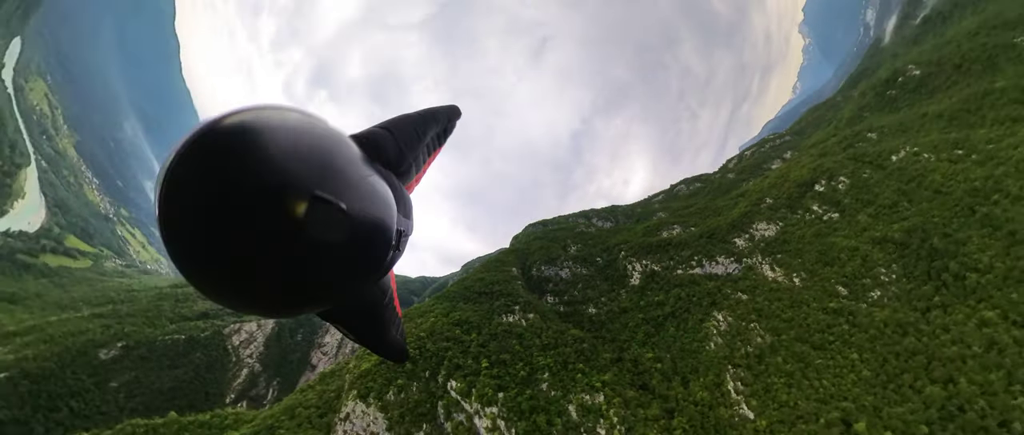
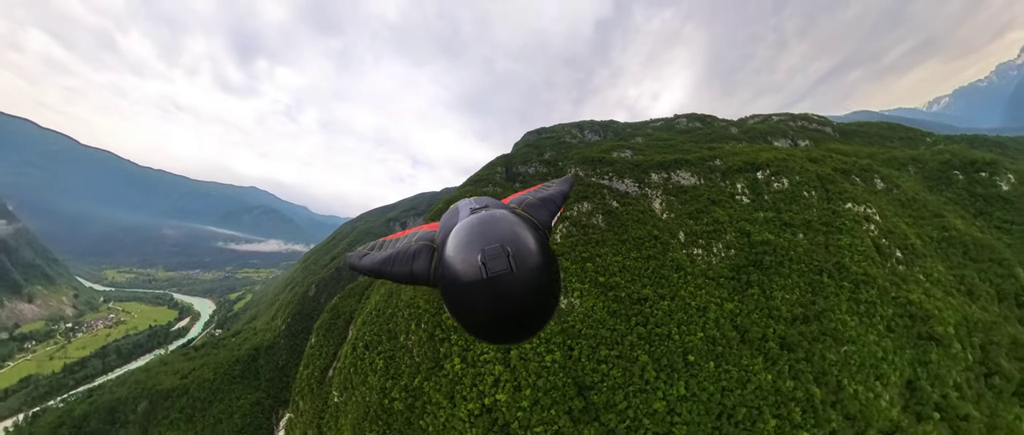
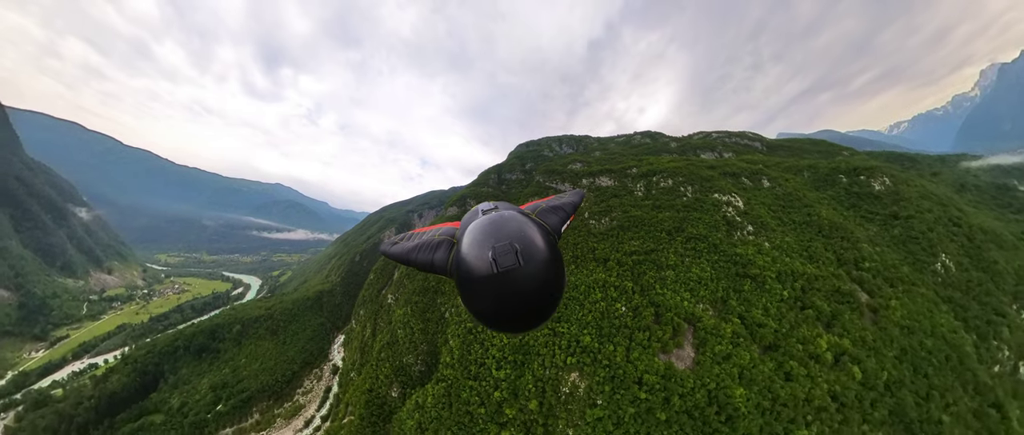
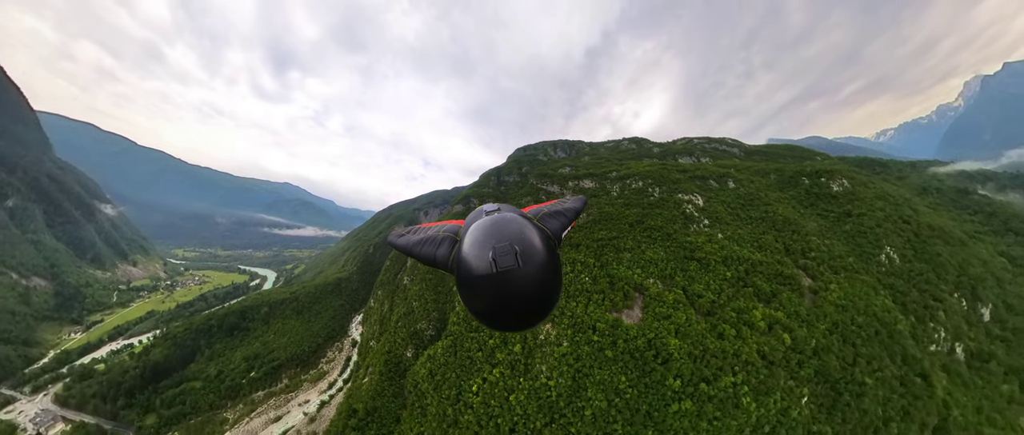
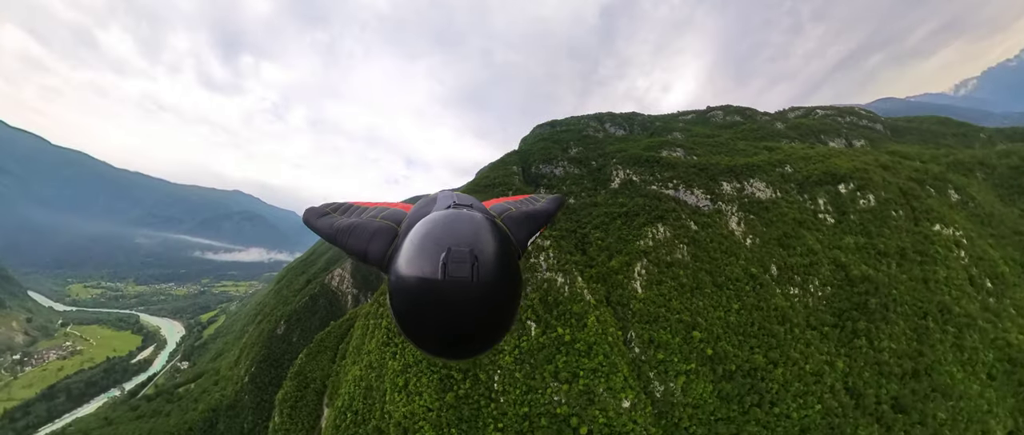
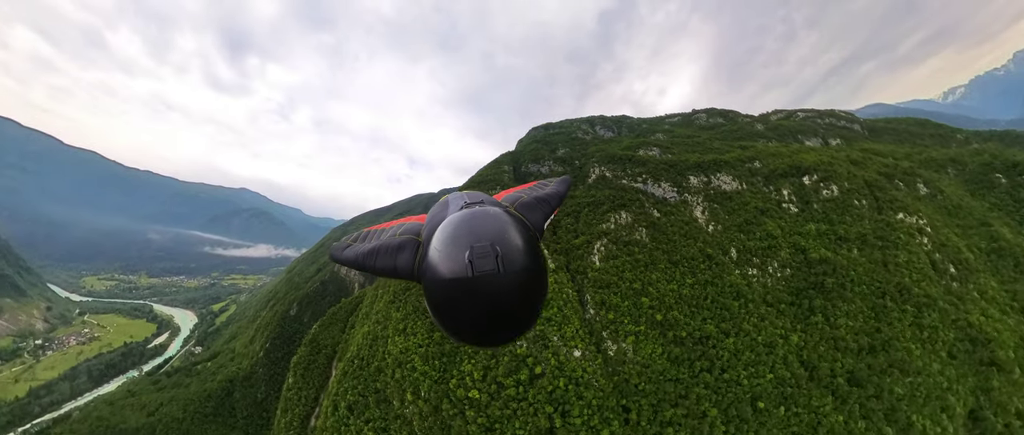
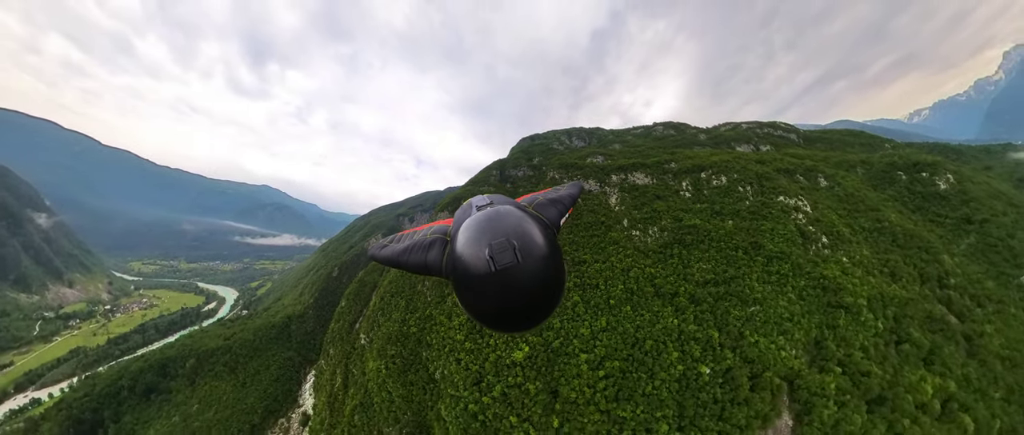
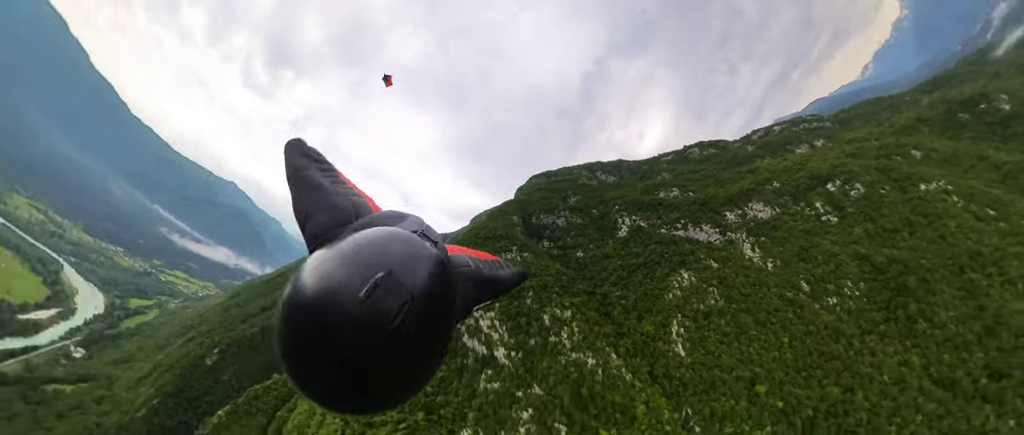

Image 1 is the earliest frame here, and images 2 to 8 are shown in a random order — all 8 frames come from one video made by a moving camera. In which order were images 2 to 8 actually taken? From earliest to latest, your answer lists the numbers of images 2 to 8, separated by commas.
8, 5, 6, 2, 7, 3, 4
